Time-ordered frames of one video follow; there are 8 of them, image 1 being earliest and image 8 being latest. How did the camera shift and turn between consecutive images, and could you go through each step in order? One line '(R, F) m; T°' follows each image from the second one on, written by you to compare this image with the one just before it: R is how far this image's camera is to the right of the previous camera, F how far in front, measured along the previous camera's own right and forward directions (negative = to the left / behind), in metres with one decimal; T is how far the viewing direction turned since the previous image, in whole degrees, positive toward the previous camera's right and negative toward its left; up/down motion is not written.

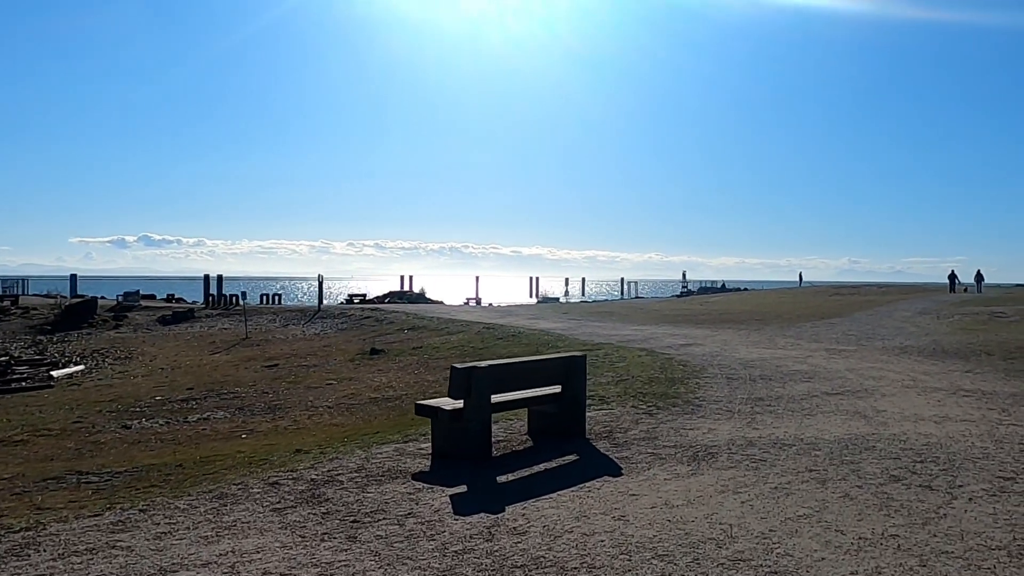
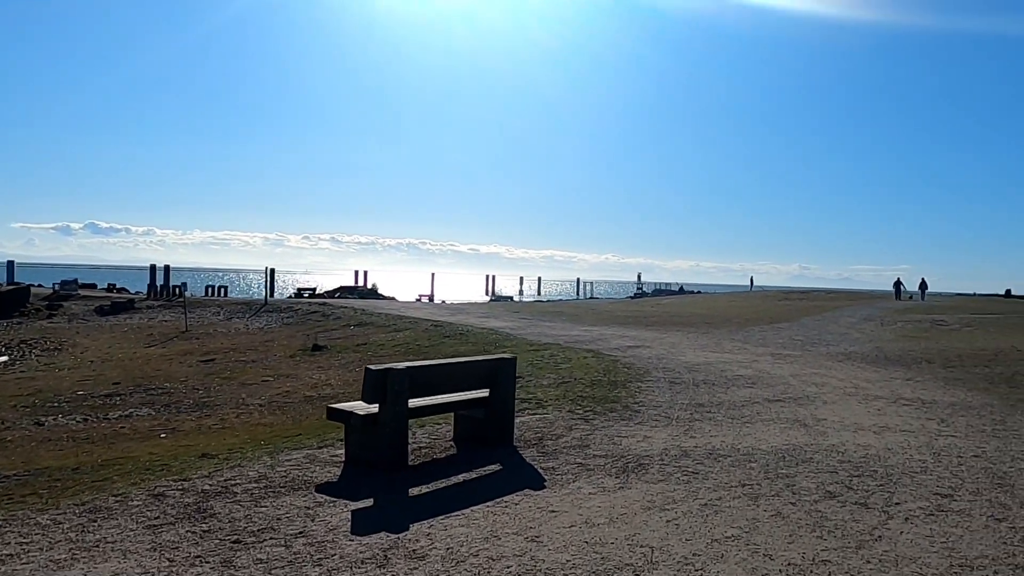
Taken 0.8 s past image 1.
(+0.3, +0.5) m; +3°
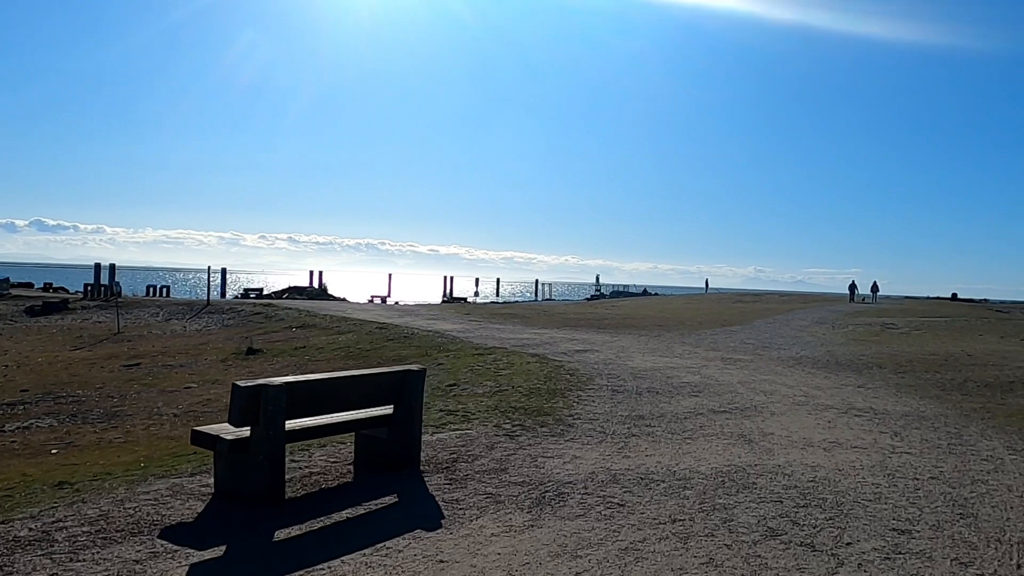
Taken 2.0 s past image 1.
(+0.5, +0.9) m; +3°
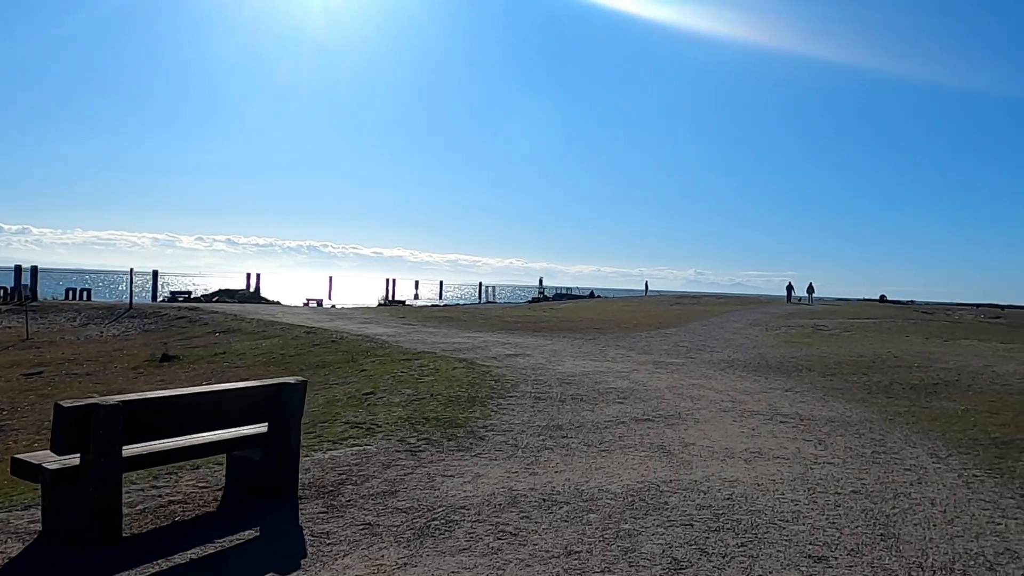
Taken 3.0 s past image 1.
(+0.4, +0.6) m; +4°
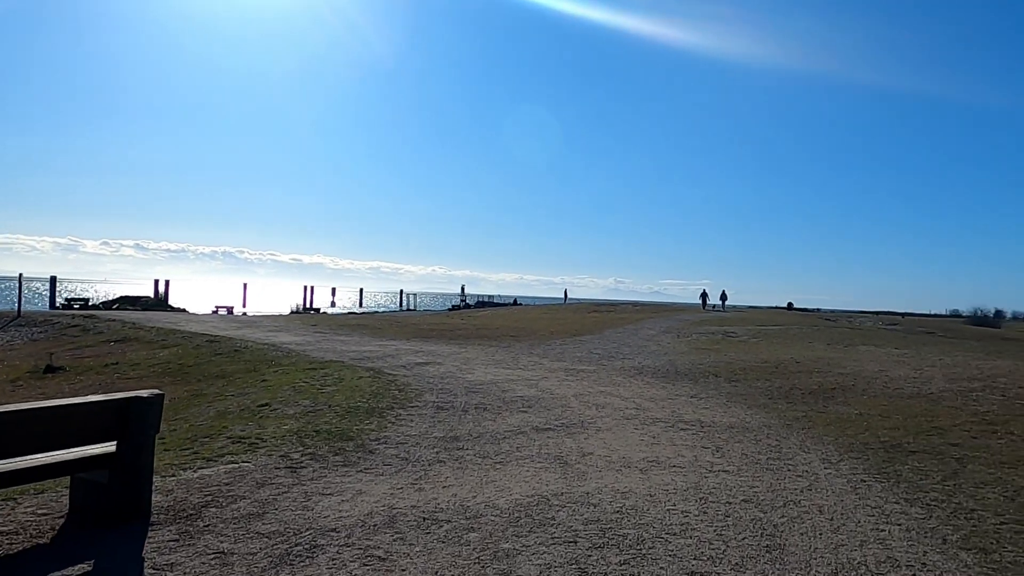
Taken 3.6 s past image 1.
(+0.3, +0.3) m; +6°
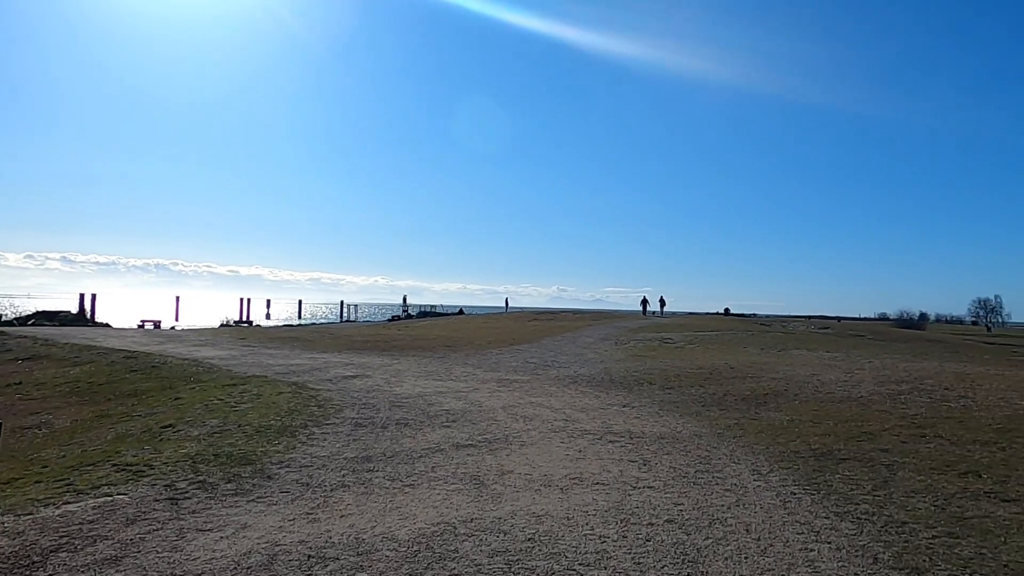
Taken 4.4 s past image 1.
(+0.3, +0.5) m; +4°
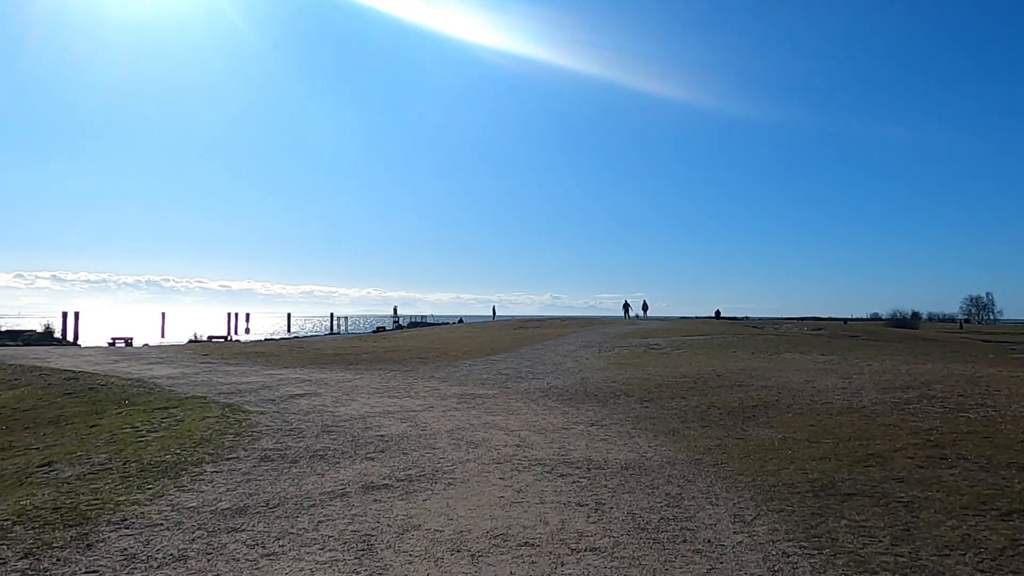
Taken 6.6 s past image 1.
(+0.7, +1.8) m; +1°
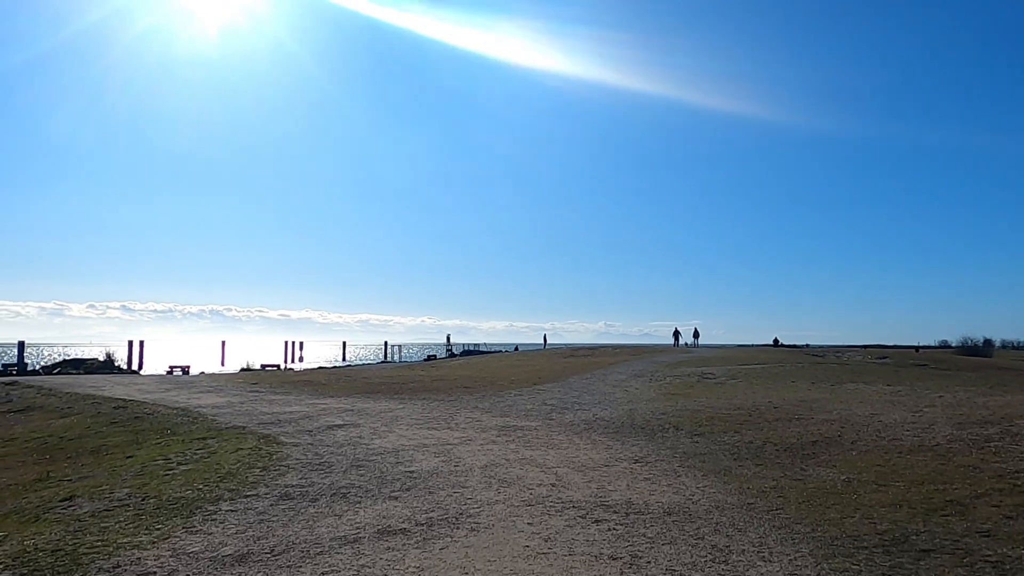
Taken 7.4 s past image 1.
(+0.2, +0.6) m; -4°
